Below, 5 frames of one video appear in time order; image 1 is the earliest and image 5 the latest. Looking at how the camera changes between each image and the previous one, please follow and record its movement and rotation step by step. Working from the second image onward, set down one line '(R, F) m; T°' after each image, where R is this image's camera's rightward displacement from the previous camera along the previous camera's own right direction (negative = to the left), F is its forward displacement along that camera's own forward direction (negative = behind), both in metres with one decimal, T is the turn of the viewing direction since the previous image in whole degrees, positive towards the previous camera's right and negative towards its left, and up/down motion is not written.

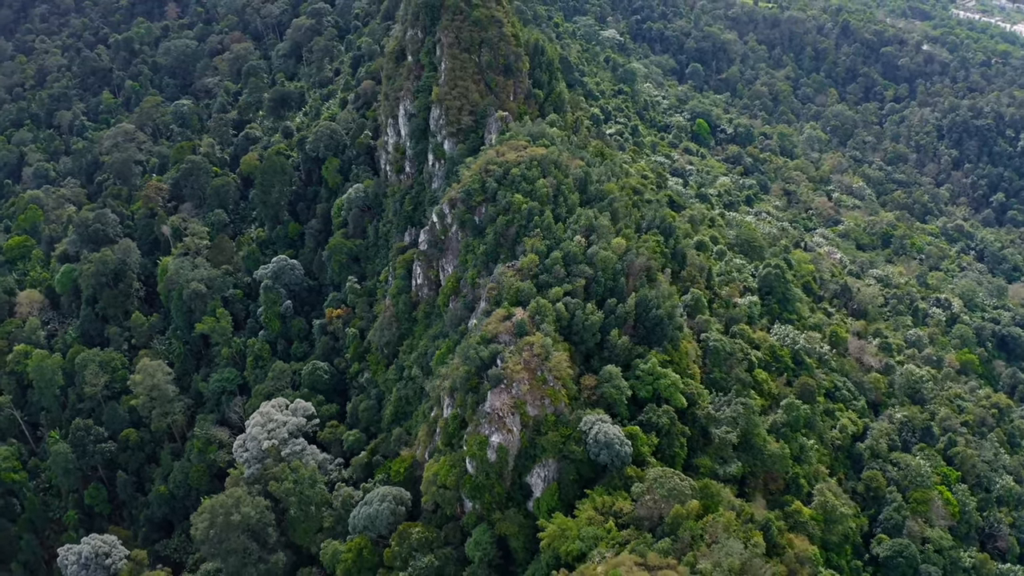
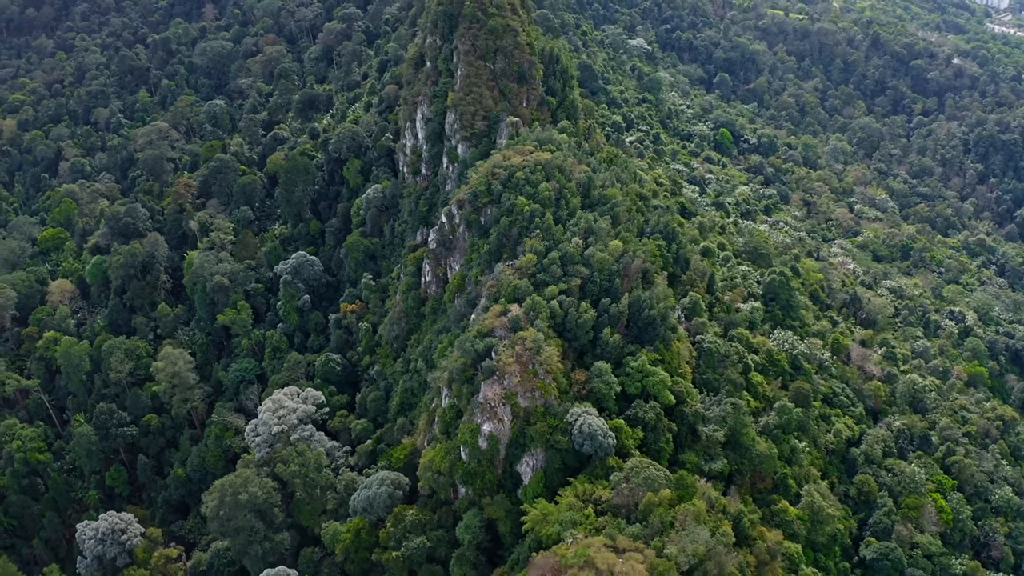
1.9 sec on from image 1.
(+1.3, -1.5) m; -2°
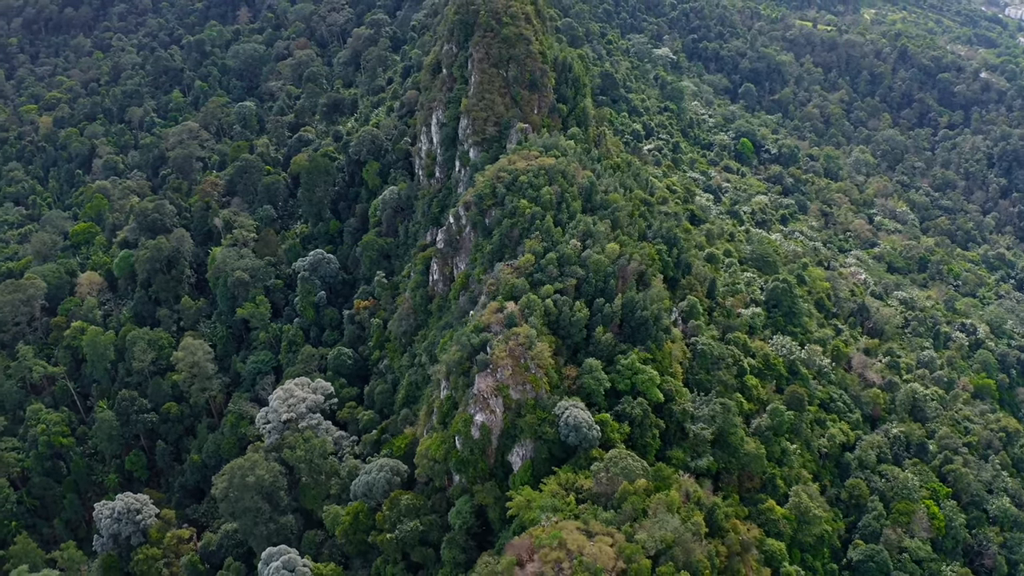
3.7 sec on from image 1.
(+1.3, -1.5) m; -2°
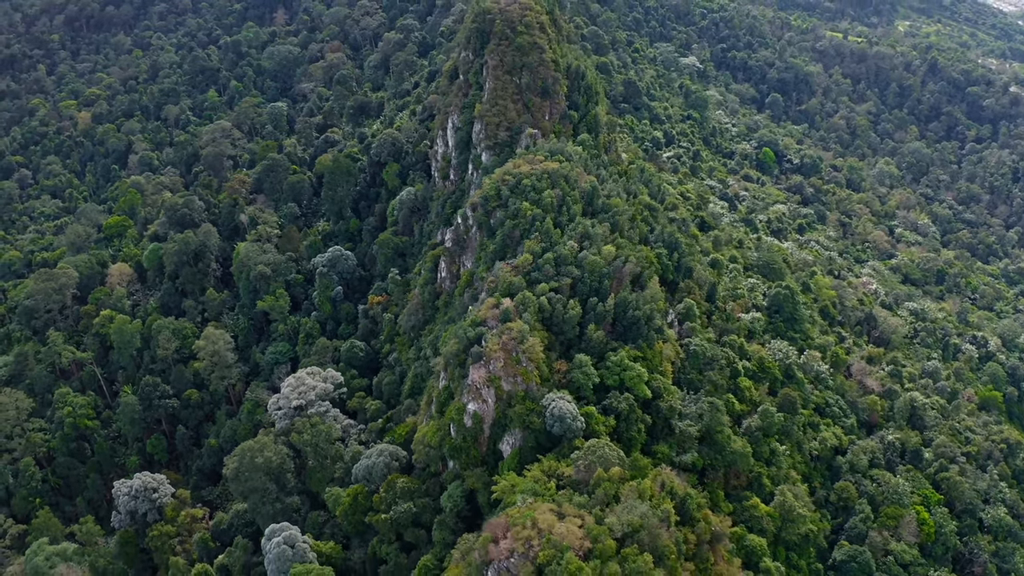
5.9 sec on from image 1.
(+1.5, -1.7) m; -2°
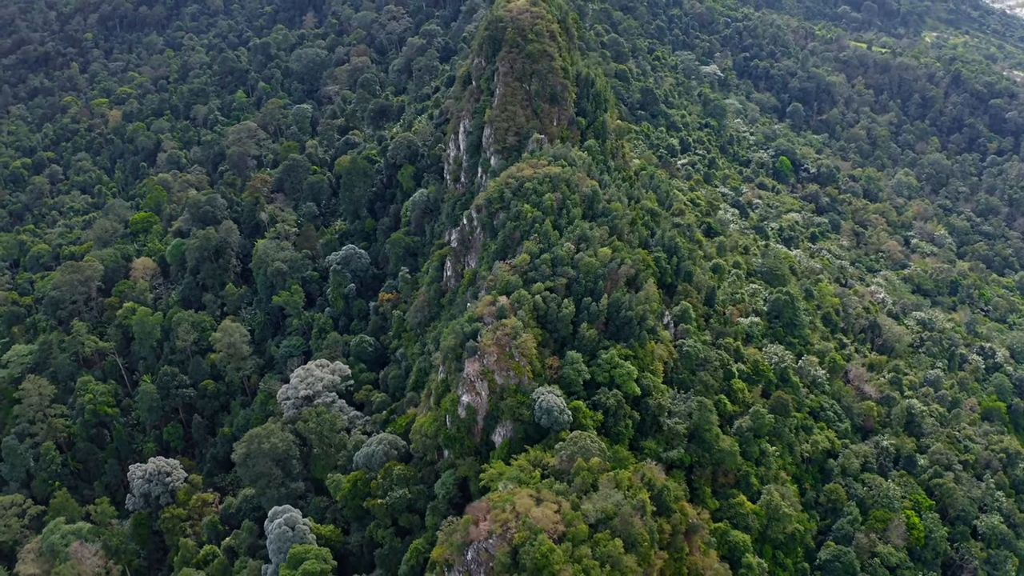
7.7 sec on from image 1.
(+1.3, -1.5) m; -2°
